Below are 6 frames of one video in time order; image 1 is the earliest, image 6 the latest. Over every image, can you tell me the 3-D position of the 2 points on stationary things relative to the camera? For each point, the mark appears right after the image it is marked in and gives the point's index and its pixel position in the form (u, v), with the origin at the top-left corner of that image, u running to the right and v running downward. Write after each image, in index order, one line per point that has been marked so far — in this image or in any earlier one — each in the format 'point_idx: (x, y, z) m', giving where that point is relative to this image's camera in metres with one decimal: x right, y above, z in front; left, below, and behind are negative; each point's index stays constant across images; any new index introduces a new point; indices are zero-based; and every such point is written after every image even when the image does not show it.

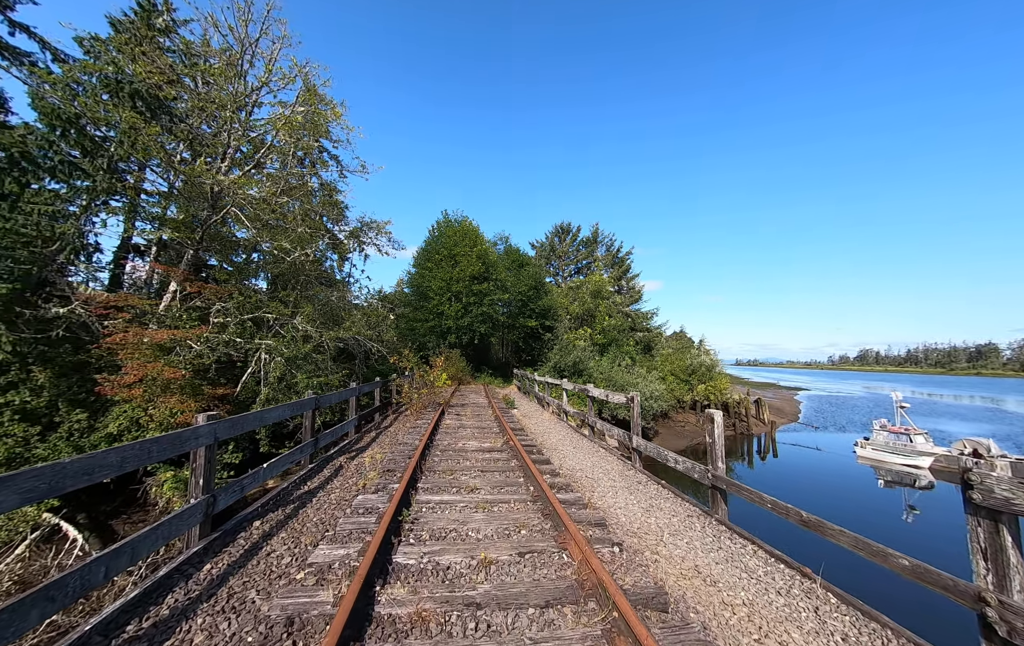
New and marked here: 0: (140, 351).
0: (-8.2, -0.6, +7.6) m
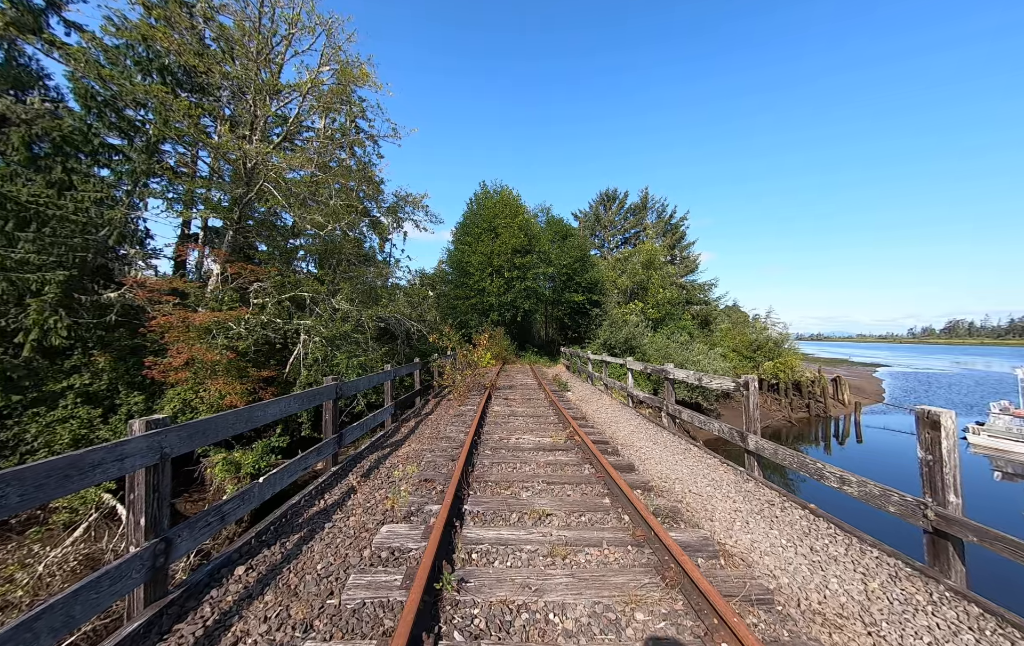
0: (-7.2, -0.2, +7.5) m
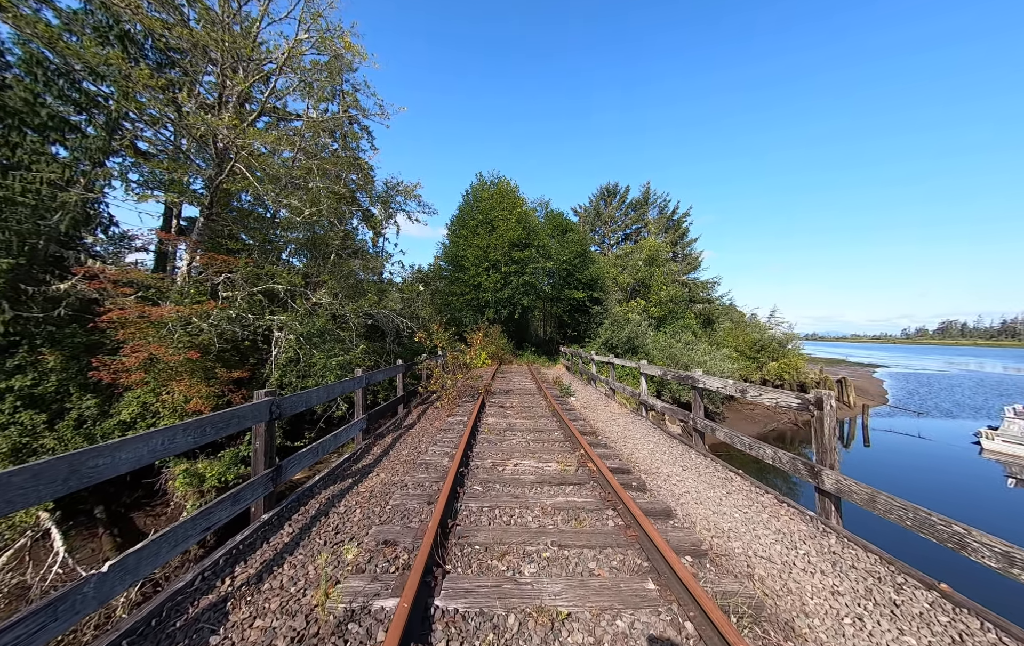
0: (-7.2, -0.1, +6.7) m
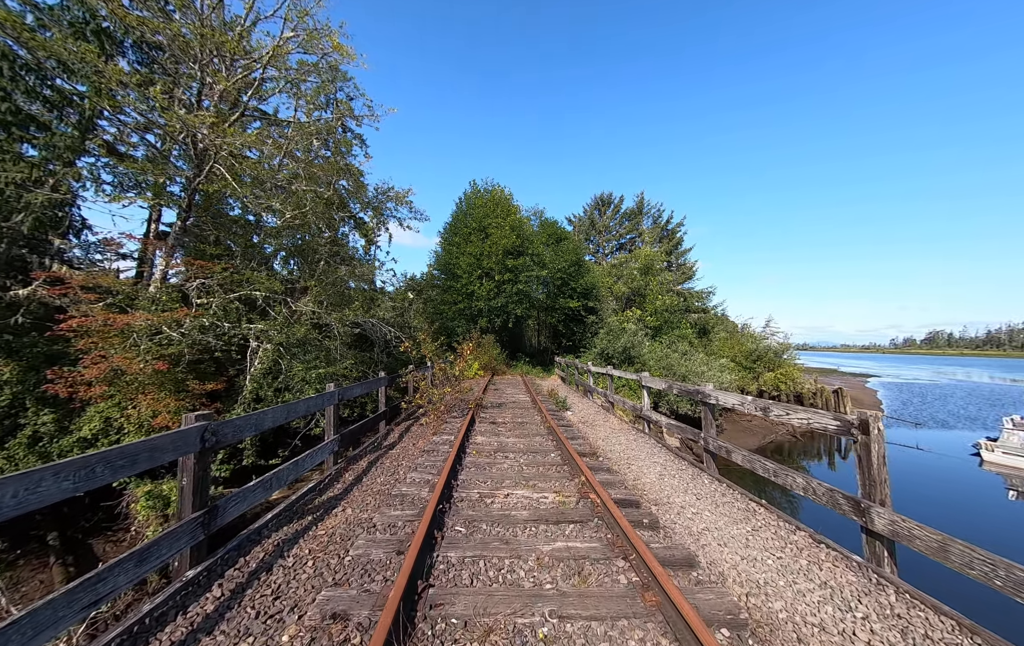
0: (-7.3, -0.3, +6.2) m
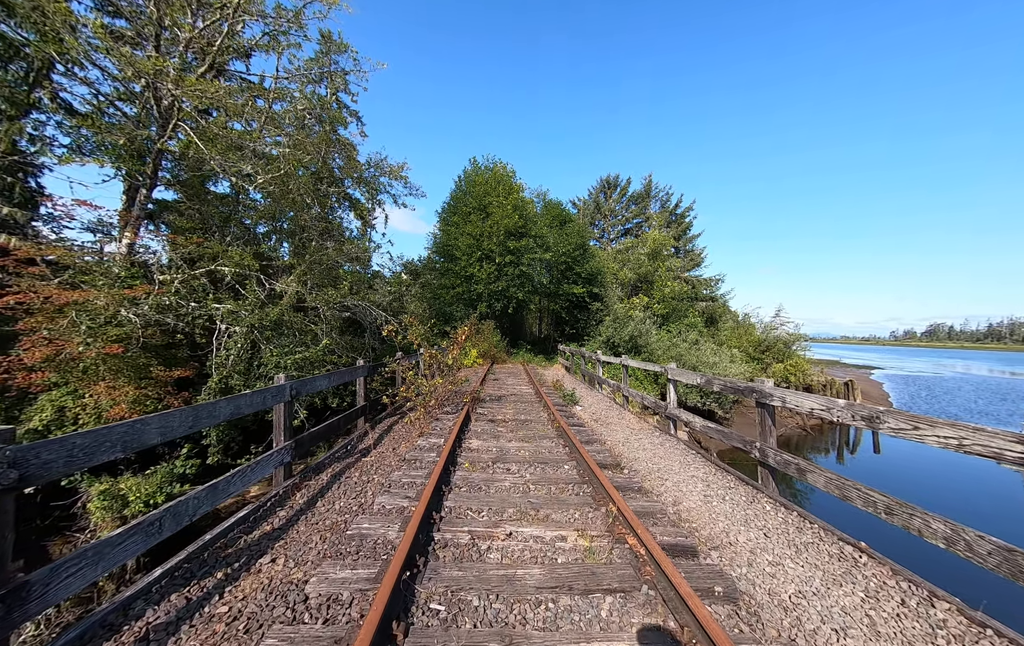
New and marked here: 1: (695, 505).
0: (-7.3, +0.1, +5.5) m
1: (+1.3, -1.3, +2.4) m
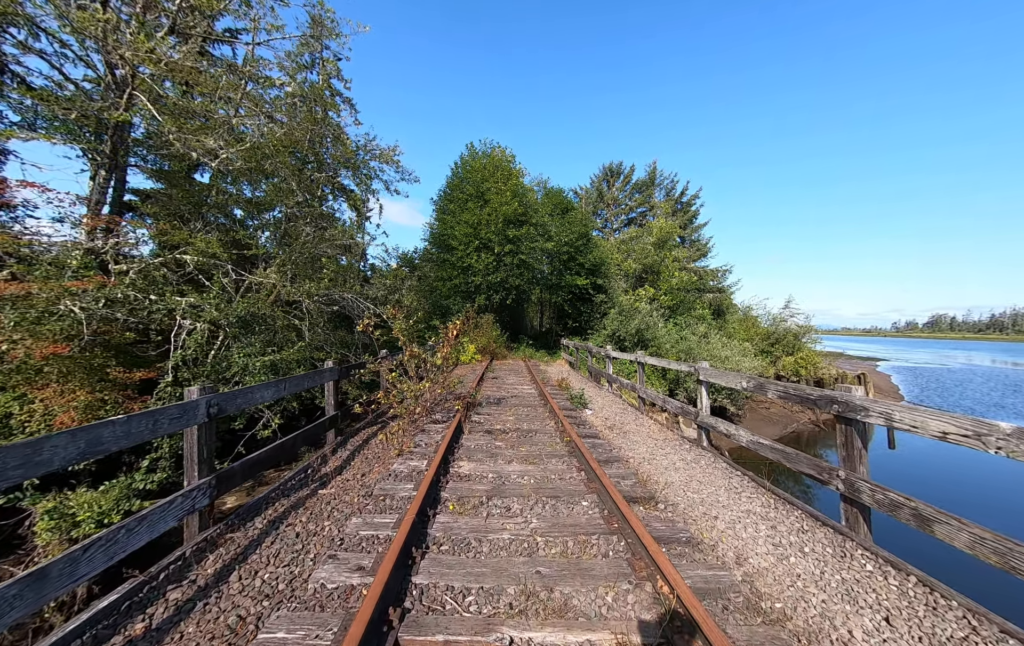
0: (-7.3, +0.1, +4.8) m
1: (+1.3, -1.2, +1.7) m
